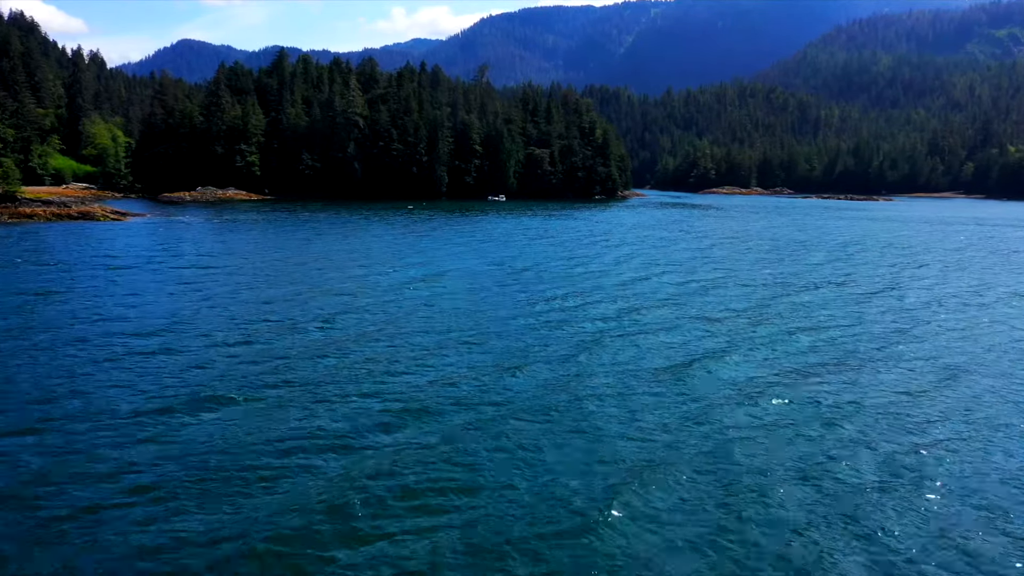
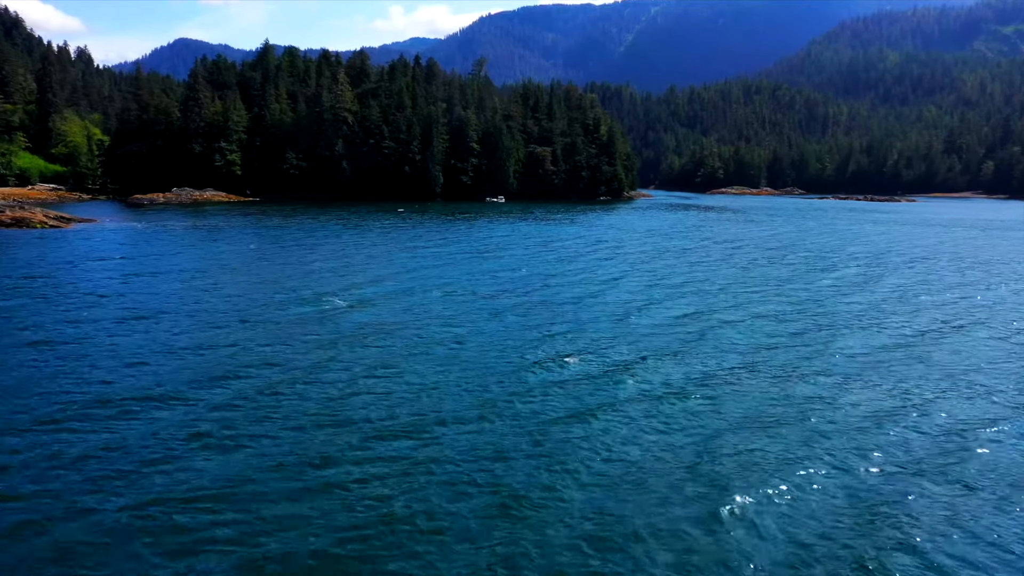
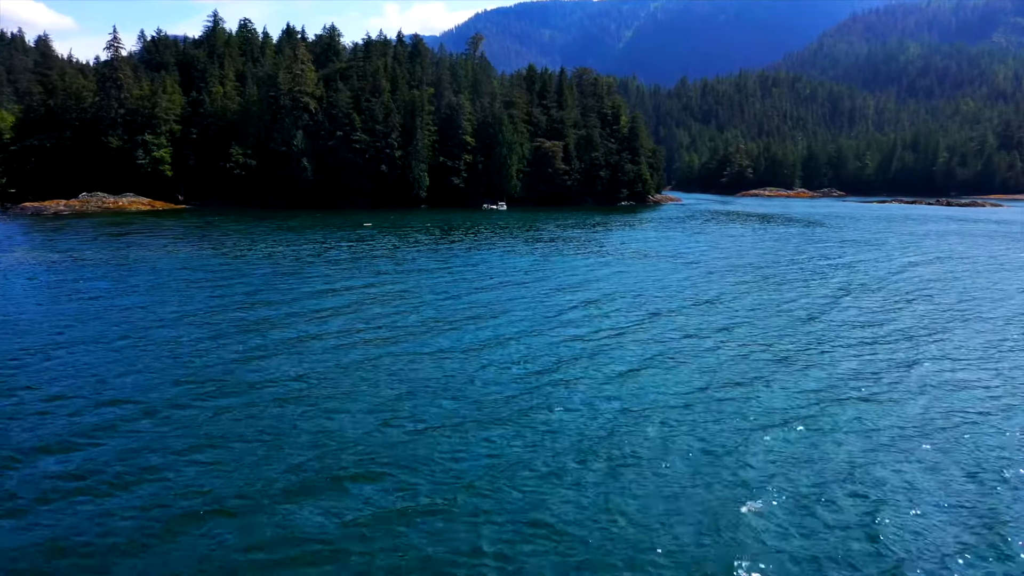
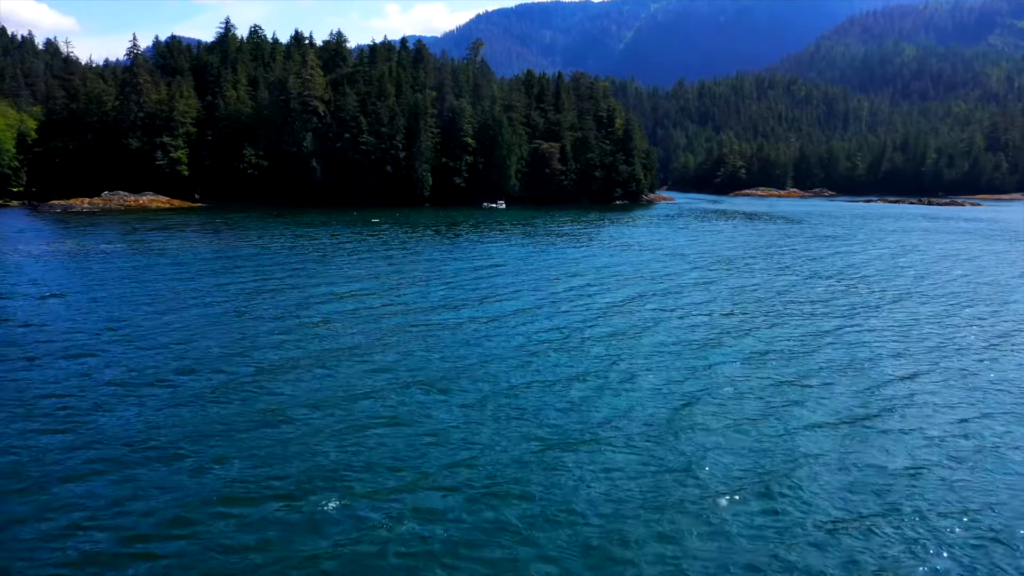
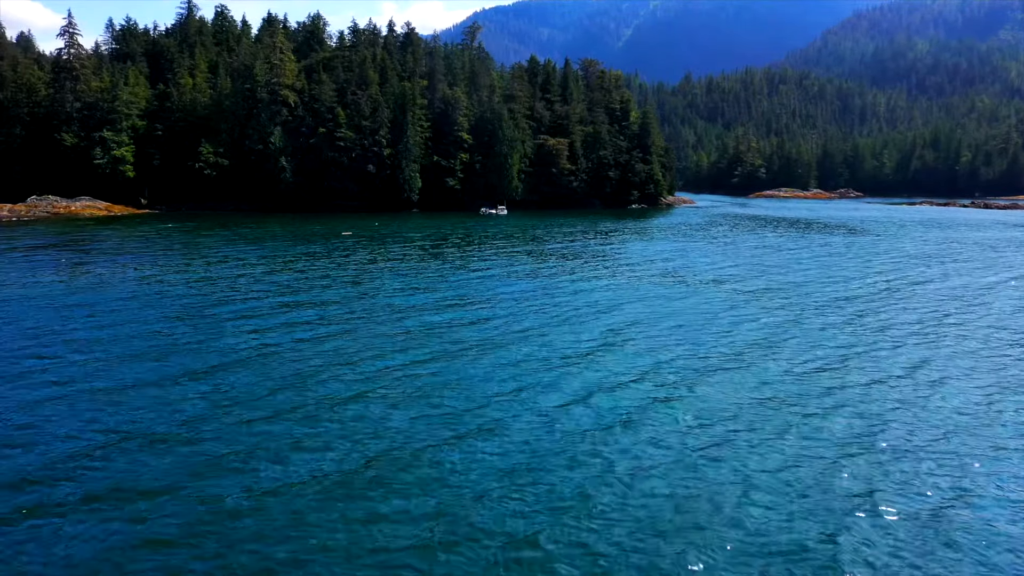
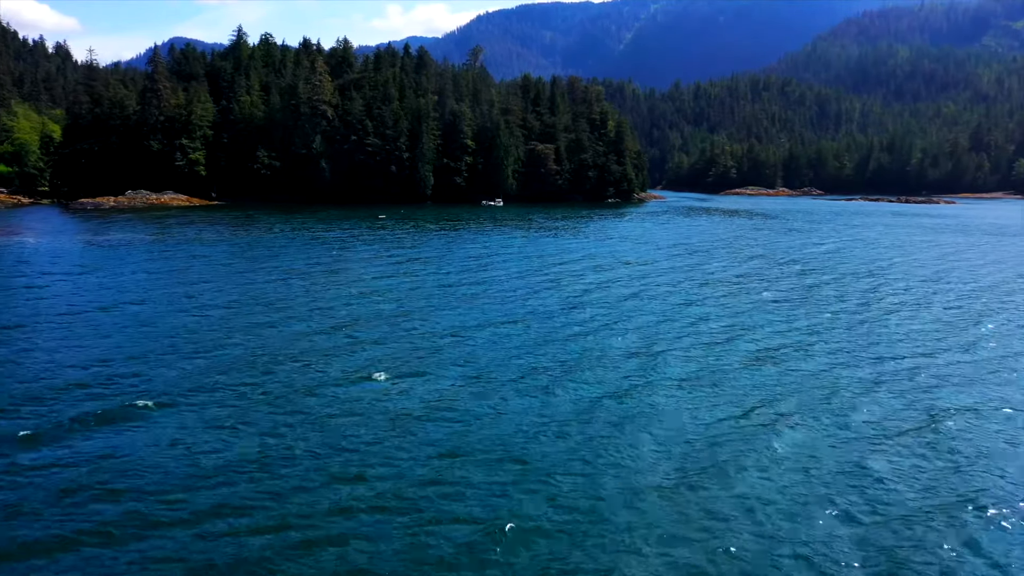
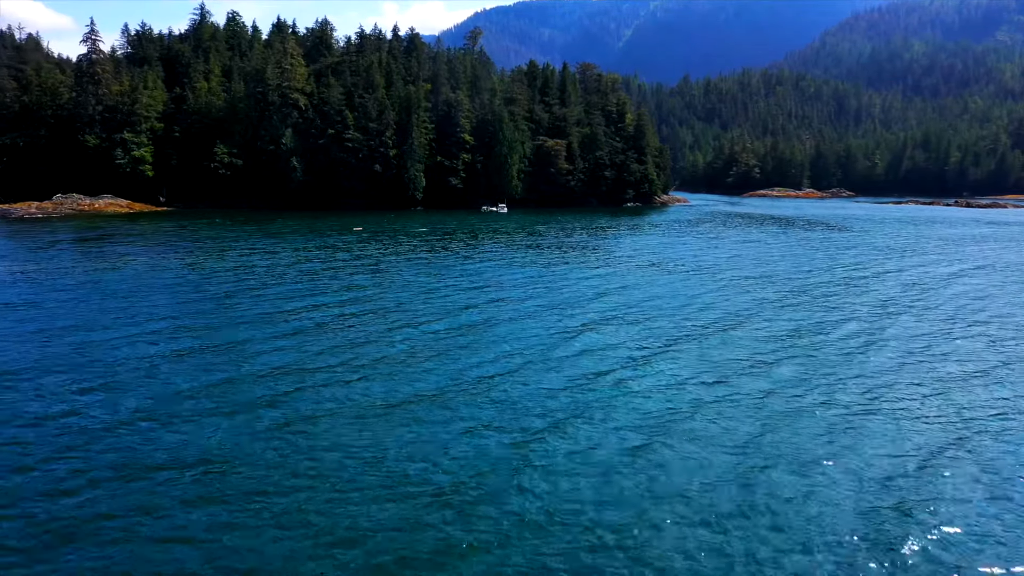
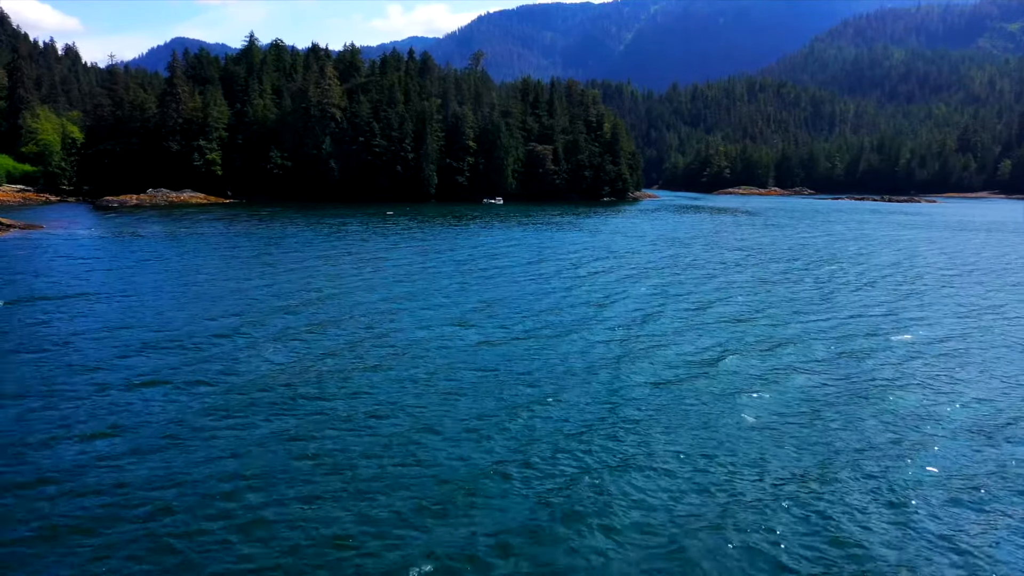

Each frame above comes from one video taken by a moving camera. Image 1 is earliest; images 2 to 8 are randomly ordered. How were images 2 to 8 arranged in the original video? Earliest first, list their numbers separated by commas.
2, 8, 6, 4, 3, 7, 5
